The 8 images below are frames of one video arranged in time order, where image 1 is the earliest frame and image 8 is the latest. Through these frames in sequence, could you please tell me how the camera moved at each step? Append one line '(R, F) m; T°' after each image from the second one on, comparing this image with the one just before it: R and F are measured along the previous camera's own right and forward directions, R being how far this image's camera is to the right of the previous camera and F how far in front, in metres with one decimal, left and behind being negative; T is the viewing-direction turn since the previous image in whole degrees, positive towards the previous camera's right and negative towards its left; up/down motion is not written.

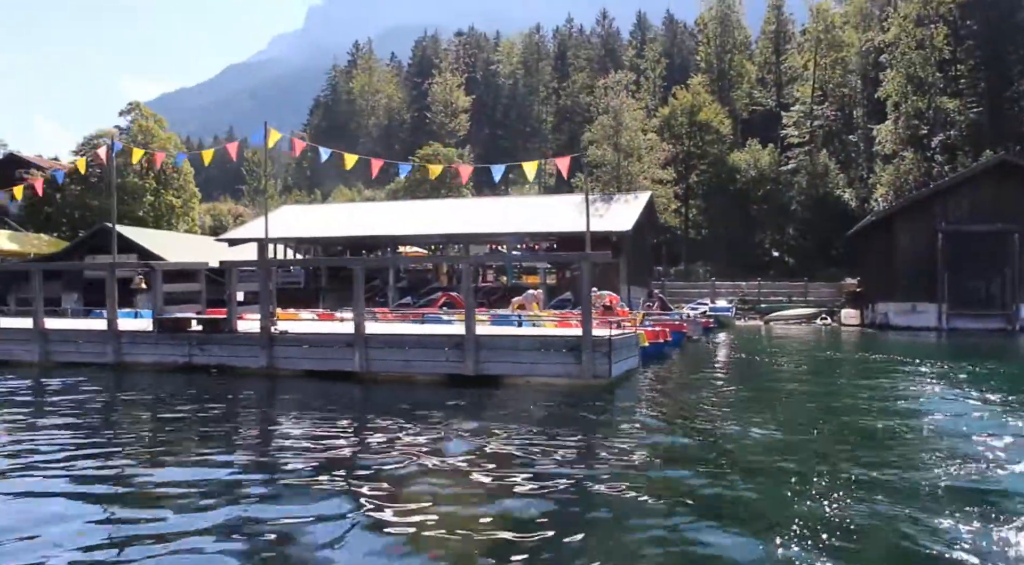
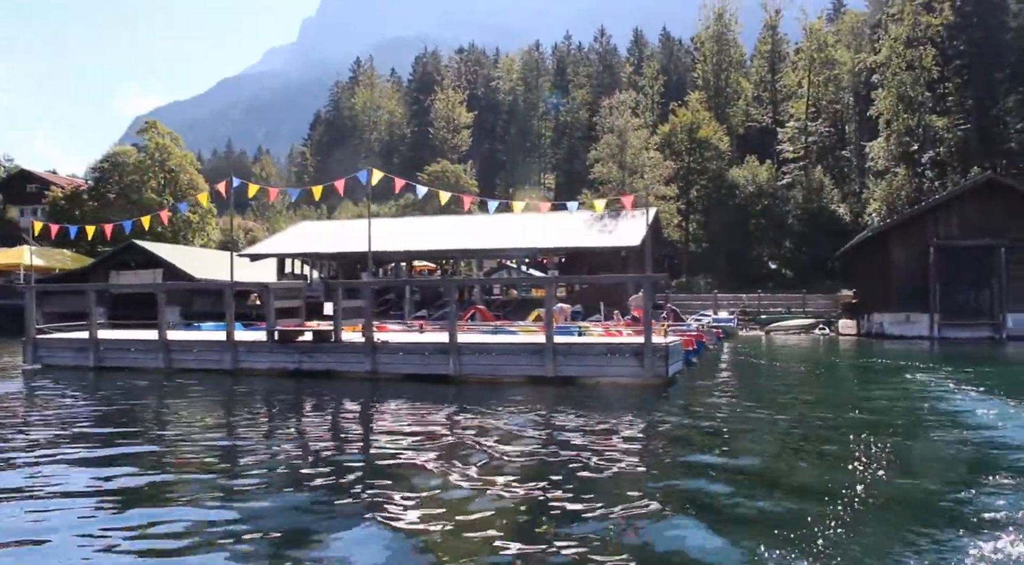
(-0.7, -1.4) m; 0°
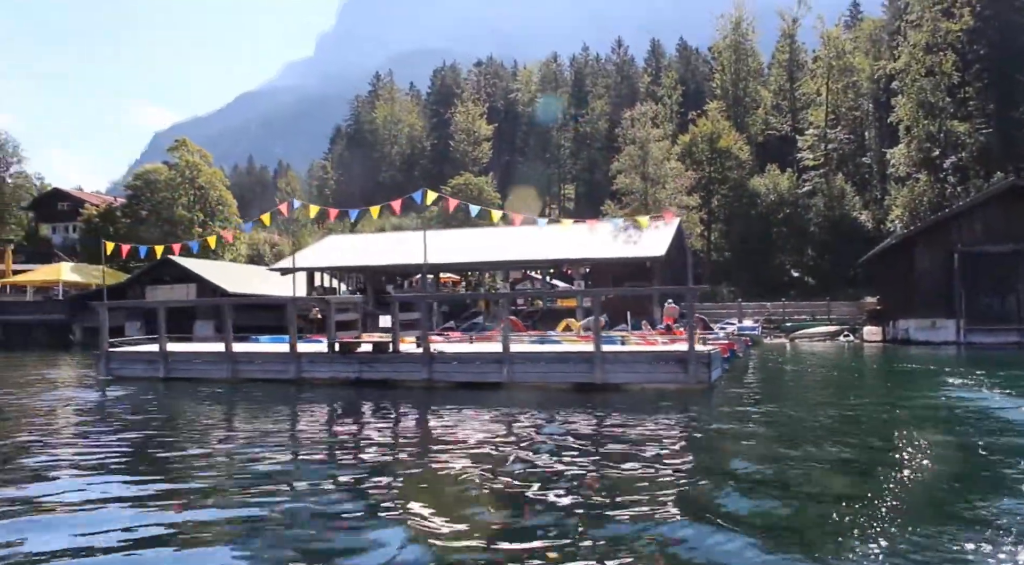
(-0.3, -0.5) m; -1°
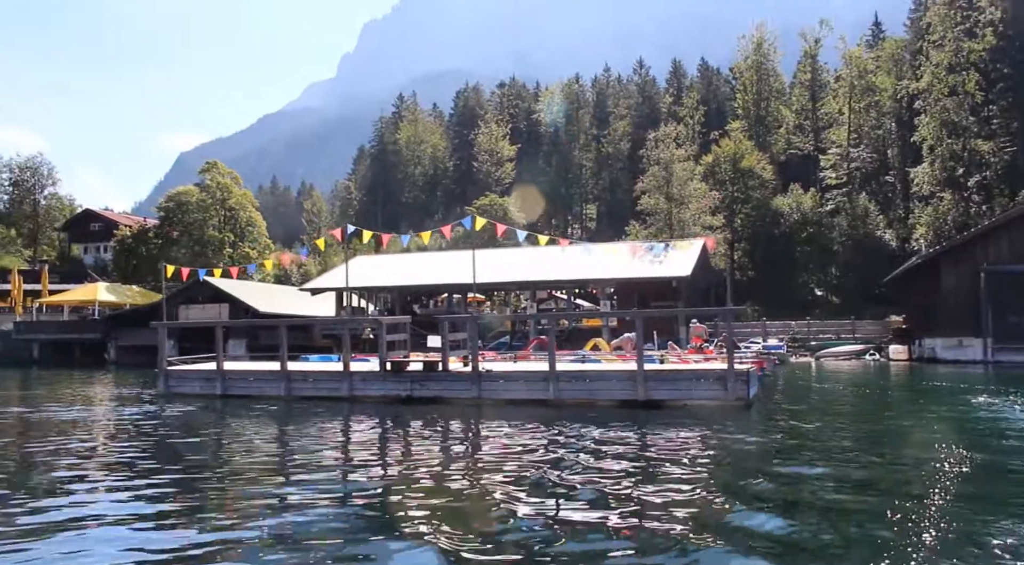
(-0.3, -0.4) m; -1°
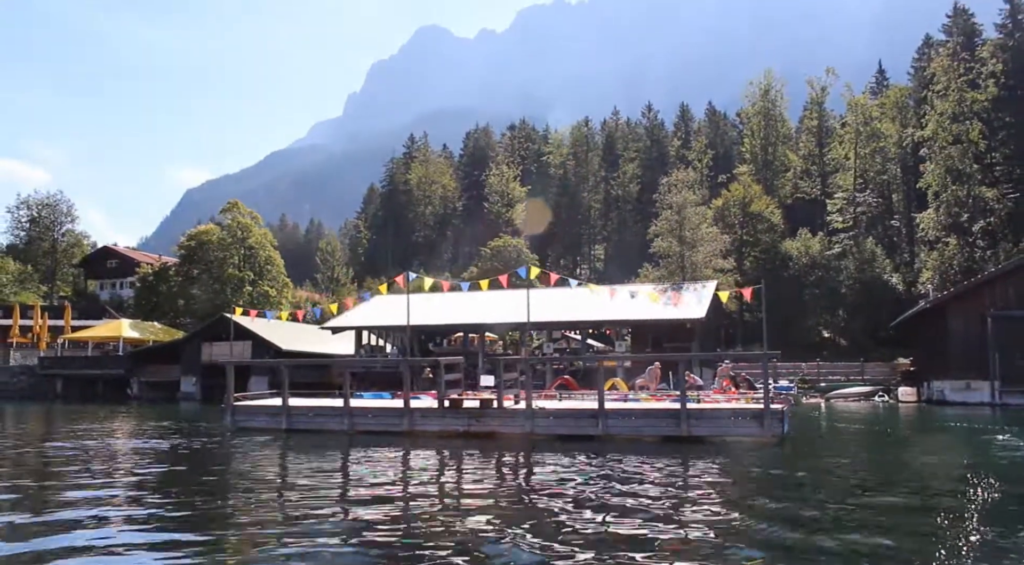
(-0.5, -0.9) m; 0°
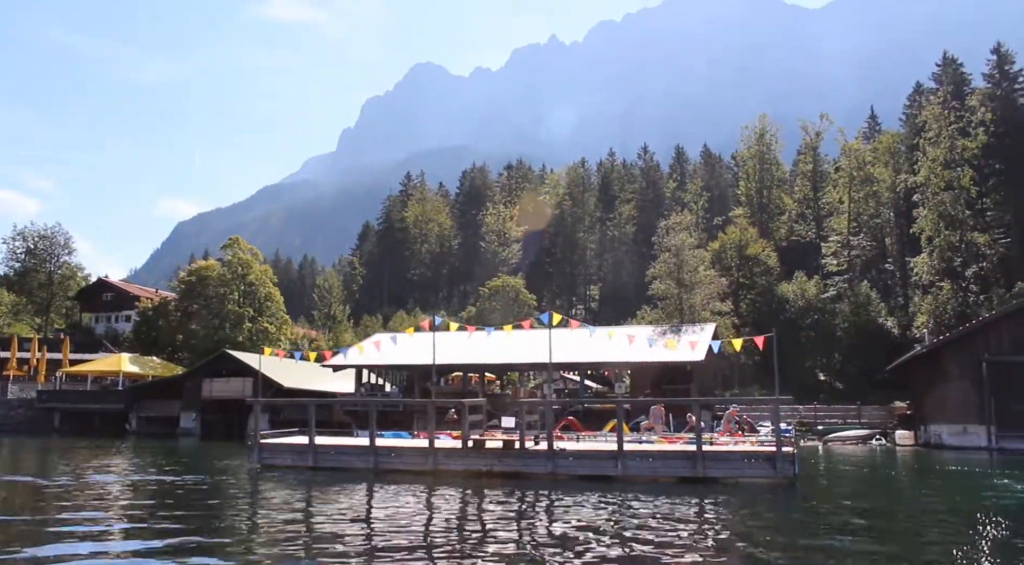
(-0.3, -0.3) m; 0°
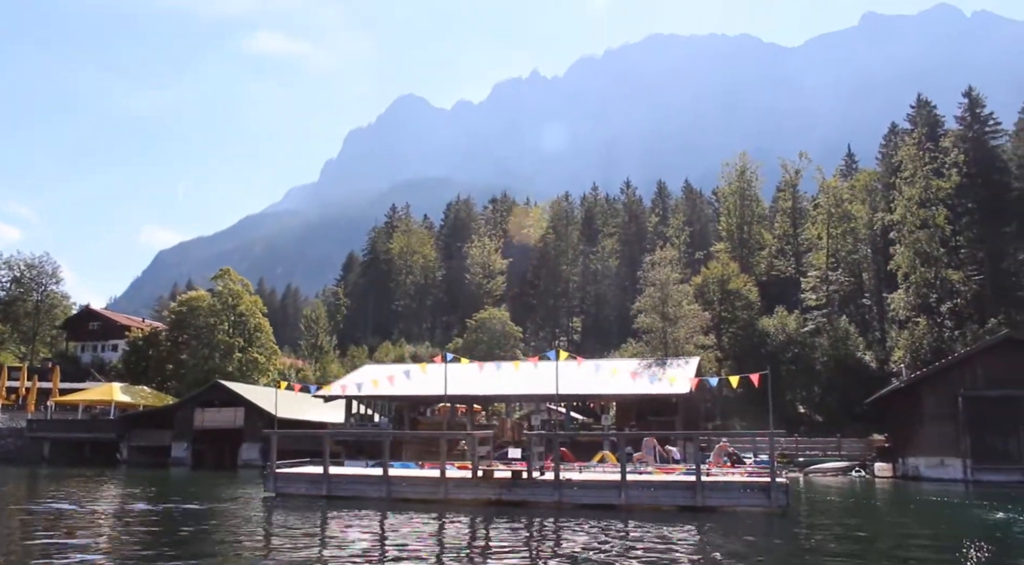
(-0.4, -0.8) m; +1°
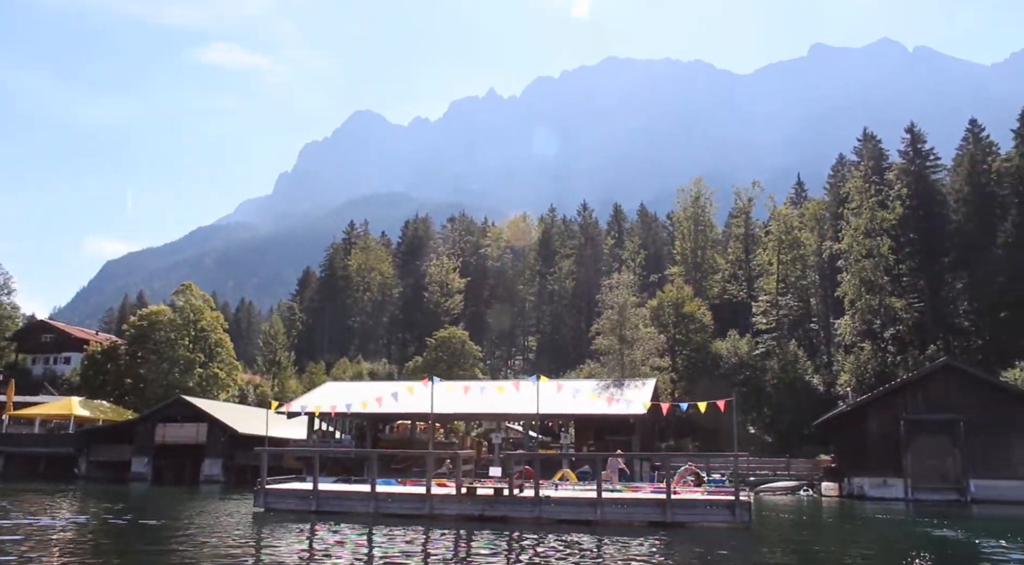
(-0.5, -0.9) m; +3°
